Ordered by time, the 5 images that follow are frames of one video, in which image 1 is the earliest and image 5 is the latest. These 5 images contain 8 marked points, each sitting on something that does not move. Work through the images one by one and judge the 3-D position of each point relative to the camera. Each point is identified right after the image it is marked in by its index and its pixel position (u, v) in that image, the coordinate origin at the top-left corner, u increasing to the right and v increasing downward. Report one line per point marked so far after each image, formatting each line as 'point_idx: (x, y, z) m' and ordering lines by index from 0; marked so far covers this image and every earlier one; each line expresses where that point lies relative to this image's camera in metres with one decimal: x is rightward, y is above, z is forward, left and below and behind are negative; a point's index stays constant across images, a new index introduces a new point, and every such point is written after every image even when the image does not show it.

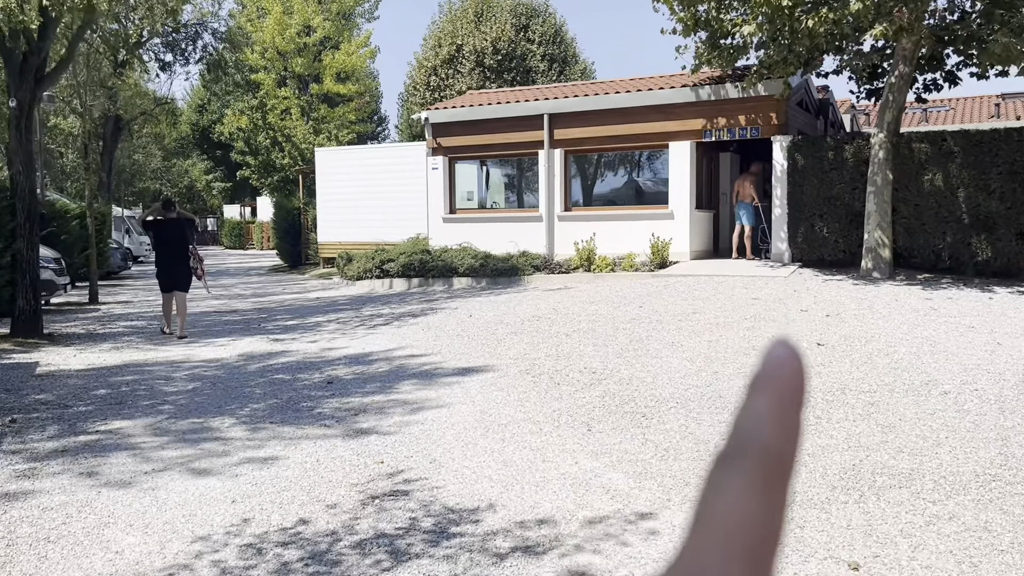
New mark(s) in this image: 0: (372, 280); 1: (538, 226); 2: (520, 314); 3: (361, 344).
0: (-3.1, +0.2, +18.5) m
1: (+0.6, +1.4, +18.1) m
2: (+0.1, -0.4, +11.9) m
3: (-1.9, -0.7, +10.4) m
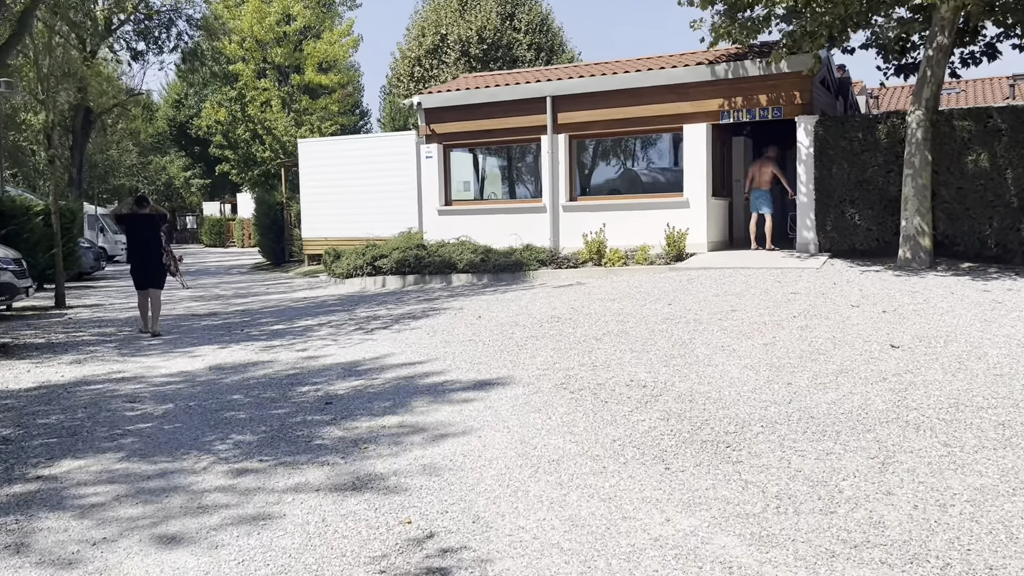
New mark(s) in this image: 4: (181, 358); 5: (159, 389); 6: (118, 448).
0: (-3.1, +0.2, +17.2) m
1: (+0.6, +1.4, +16.9) m
2: (+0.3, -0.3, +10.6) m
3: (-1.6, -0.7, +9.1) m
4: (-3.7, -0.8, +9.3) m
5: (-3.2, -0.9, +7.5) m
6: (-2.6, -1.1, +5.5) m
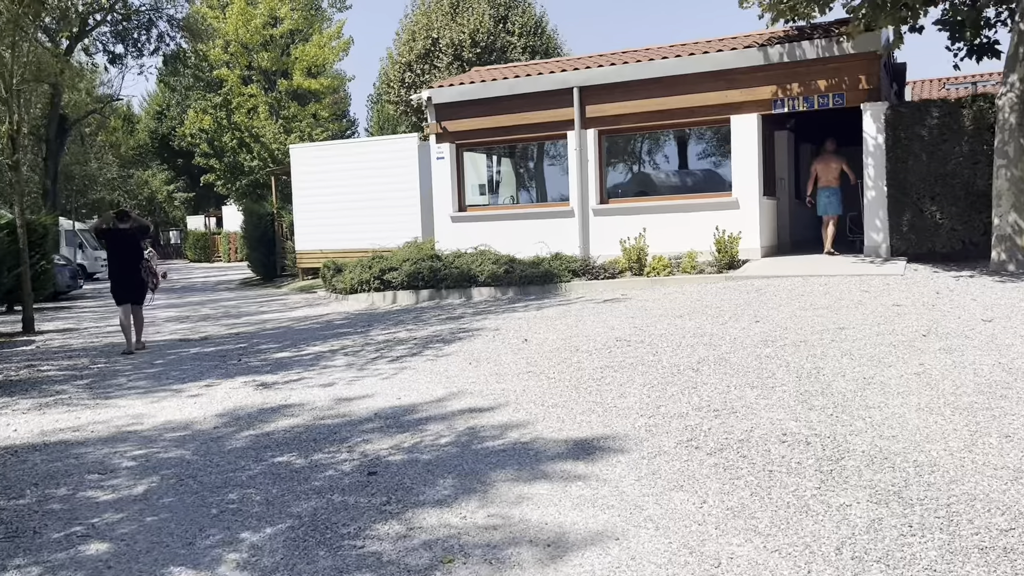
0: (-2.6, -0.1, +15.4) m
1: (+1.0, +1.2, +15.1) m
2: (+0.9, -0.5, +8.9) m
3: (-1.0, -0.9, +7.3) m
4: (-3.1, -1.0, +7.5) m
5: (-2.6, -1.1, +5.7) m
6: (-1.9, -1.2, +3.7) m
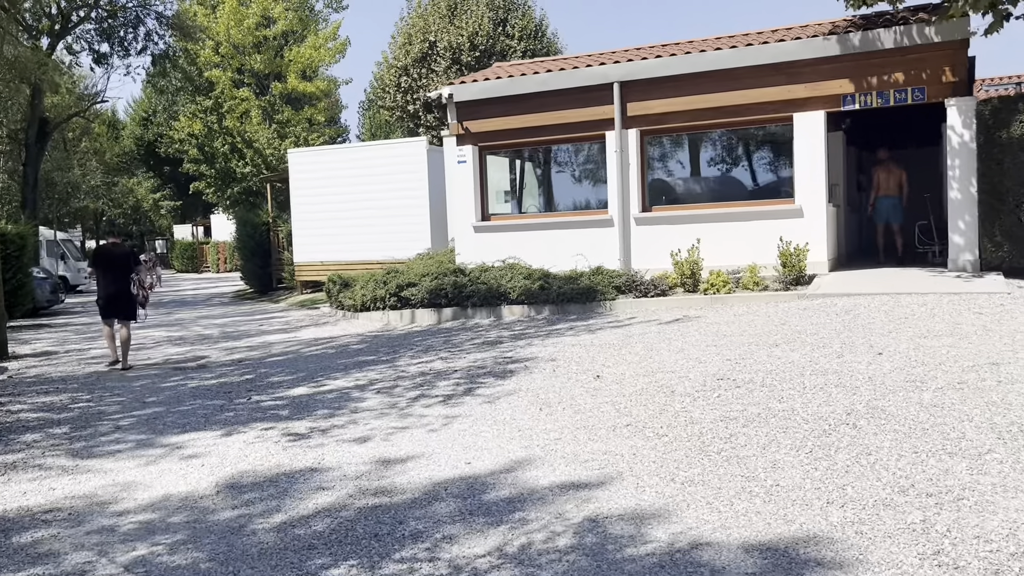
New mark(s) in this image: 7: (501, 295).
0: (-2.1, -0.4, +13.8) m
1: (+1.5, +0.9, +13.6) m
2: (+1.5, -0.7, +7.4) m
3: (-0.4, -1.1, +5.7) m
4: (-2.4, -1.2, +5.9) m
5: (-1.9, -1.3, +4.2) m
6: (-1.2, -1.4, +2.1) m
7: (-0.2, -0.1, +12.7) m
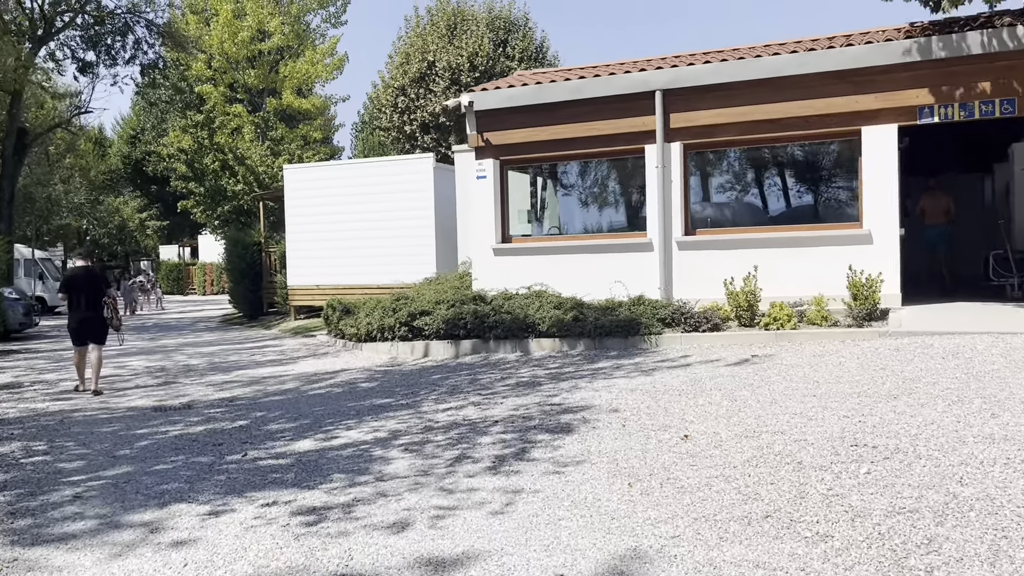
0: (-1.7, -0.8, +12.3) m
1: (+1.9, +0.4, +12.2) m
2: (+2.0, -1.0, +5.9) m
3: (+0.1, -1.3, +4.2) m
4: (-1.9, -1.4, +4.3) m
5: (-1.4, -1.5, +2.6) m
6: (-0.7, -1.5, +0.6) m
7: (+0.2, -0.5, +11.2) m
